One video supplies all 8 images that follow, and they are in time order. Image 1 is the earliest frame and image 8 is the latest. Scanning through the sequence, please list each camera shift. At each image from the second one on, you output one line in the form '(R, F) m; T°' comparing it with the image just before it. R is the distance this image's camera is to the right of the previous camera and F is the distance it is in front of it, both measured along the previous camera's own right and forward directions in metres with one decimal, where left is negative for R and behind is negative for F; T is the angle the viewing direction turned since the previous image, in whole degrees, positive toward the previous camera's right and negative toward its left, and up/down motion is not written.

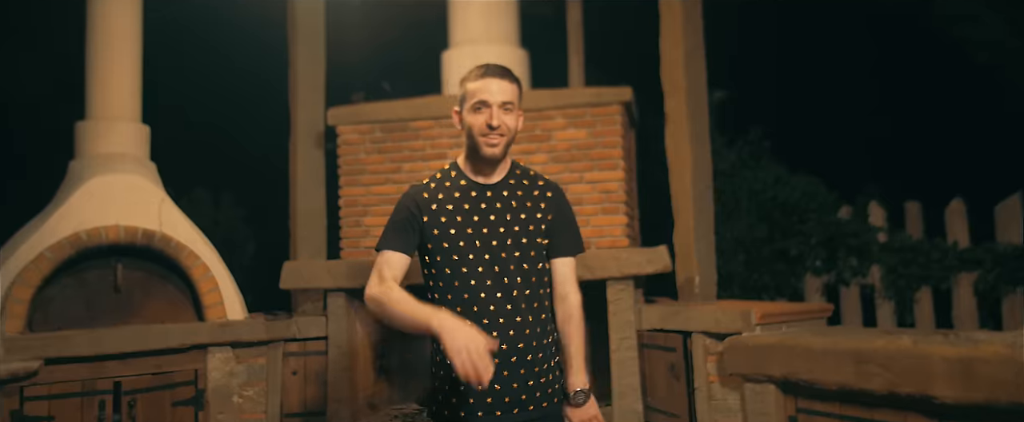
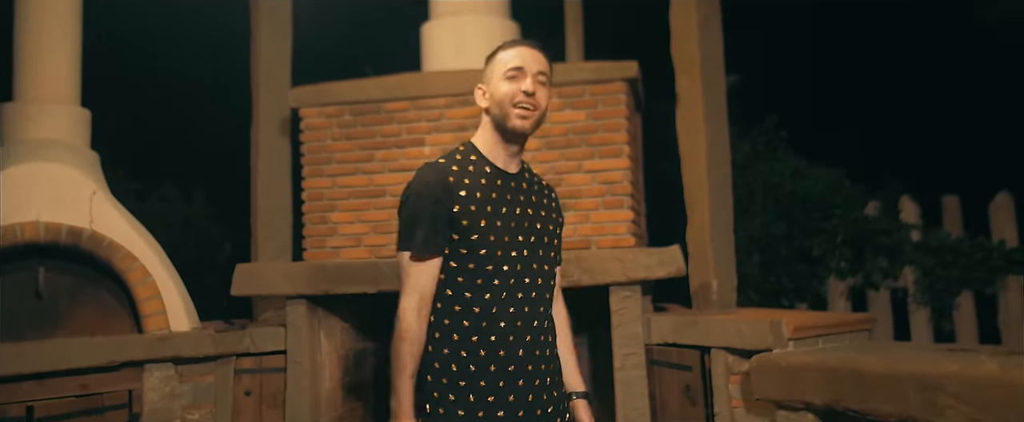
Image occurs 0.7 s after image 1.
(+0.1, +0.6) m; 0°
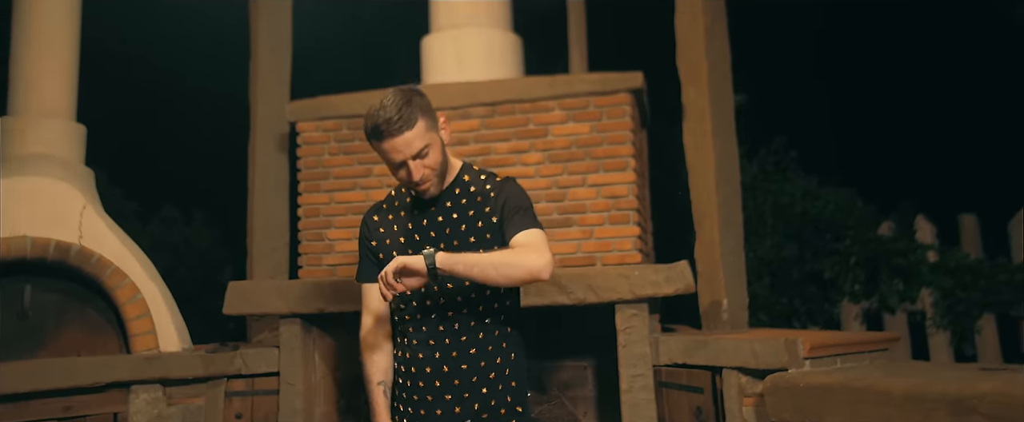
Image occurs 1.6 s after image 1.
(0.0, +0.1) m; -1°
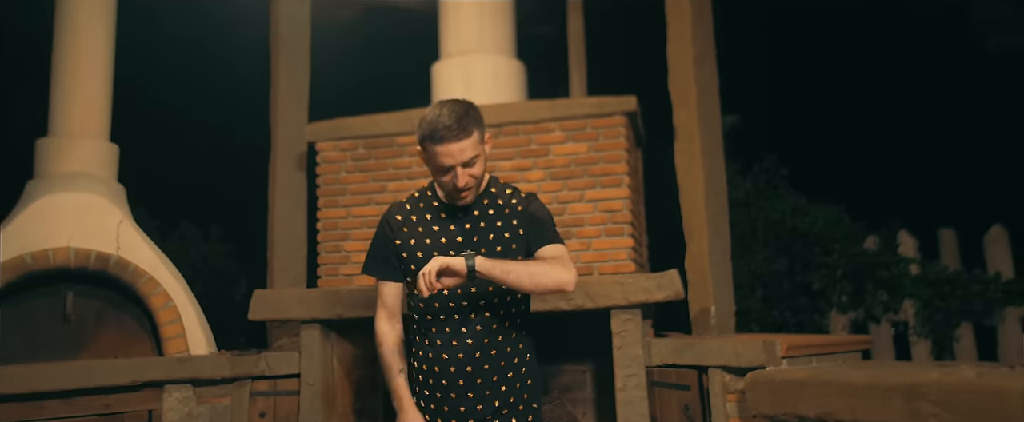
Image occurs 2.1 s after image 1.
(0.0, -0.3) m; 0°
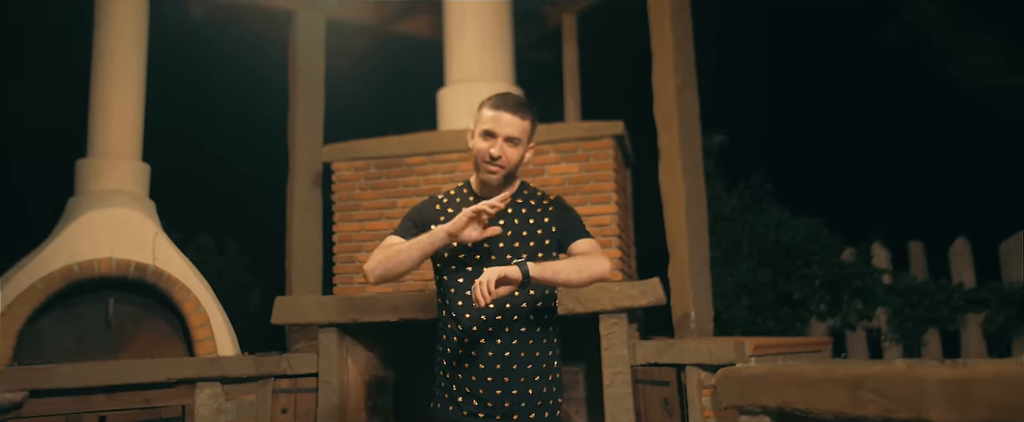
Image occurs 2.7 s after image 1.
(0.0, -0.4) m; 0°
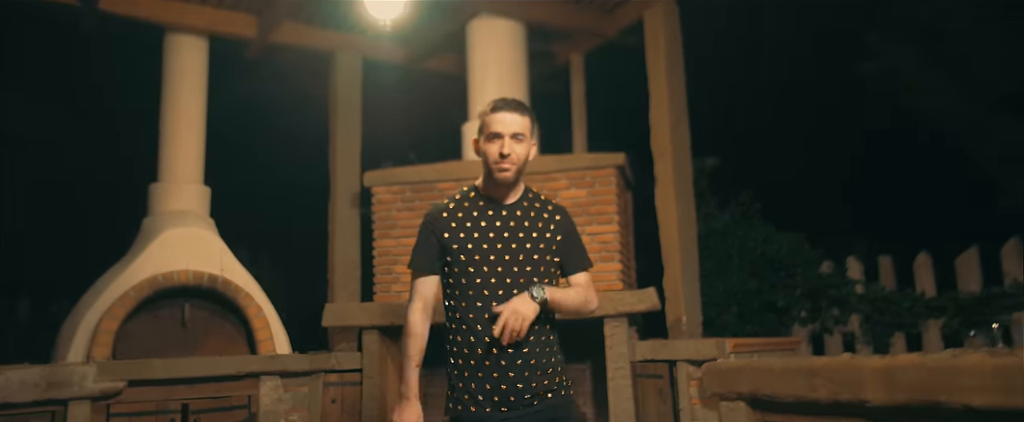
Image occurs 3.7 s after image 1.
(-0.1, -0.7) m; 0°
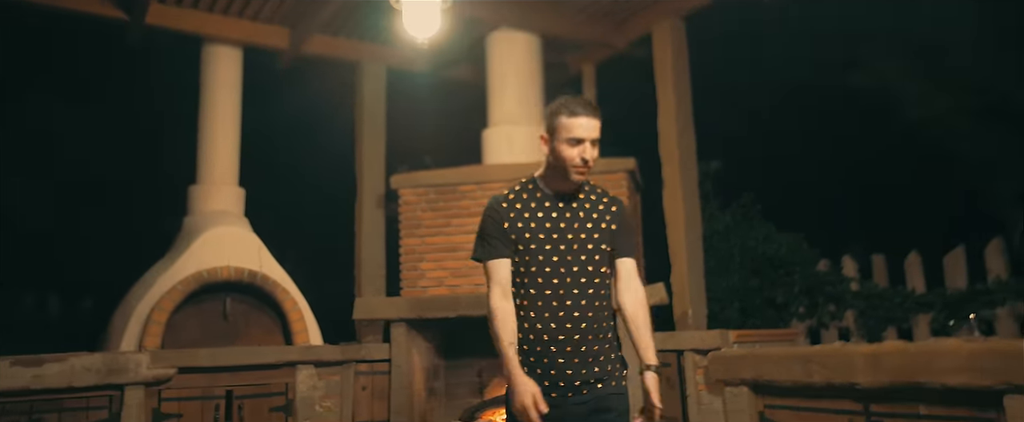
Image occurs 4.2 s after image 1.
(-0.1, -0.4) m; 0°
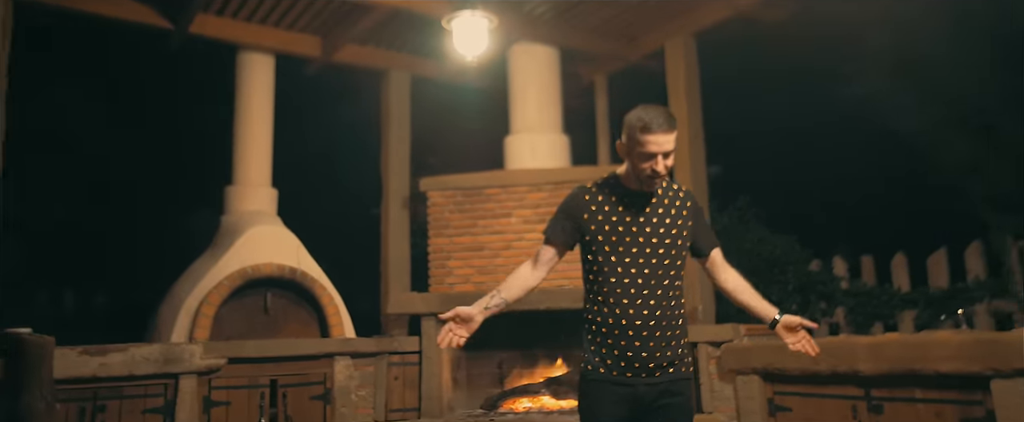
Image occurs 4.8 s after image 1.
(-0.4, -0.4) m; +2°
